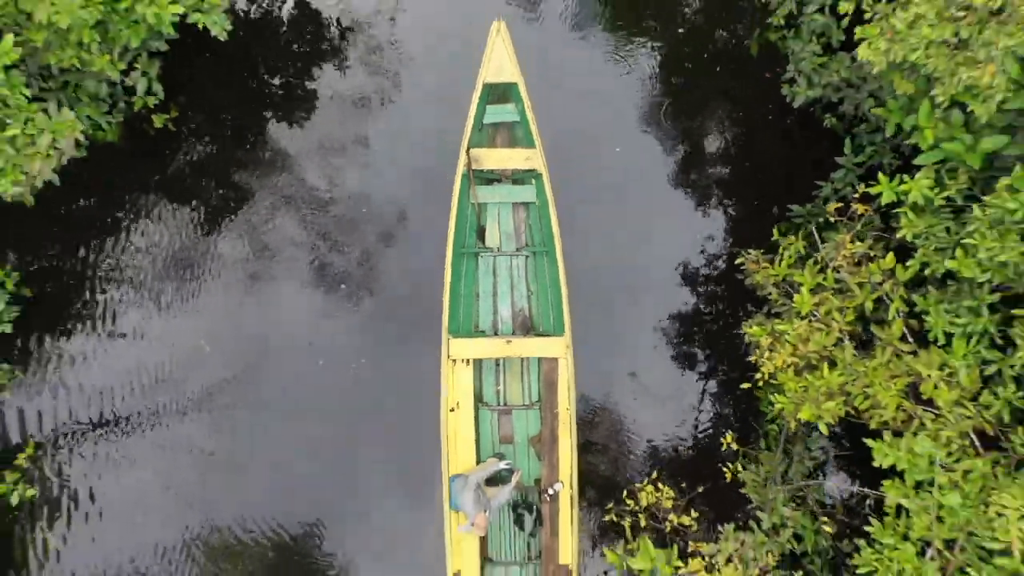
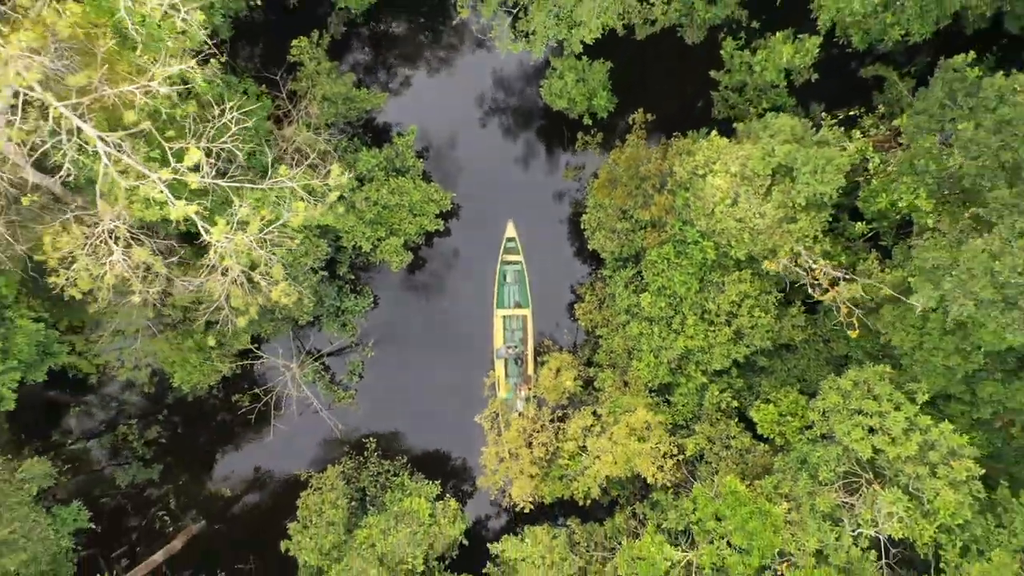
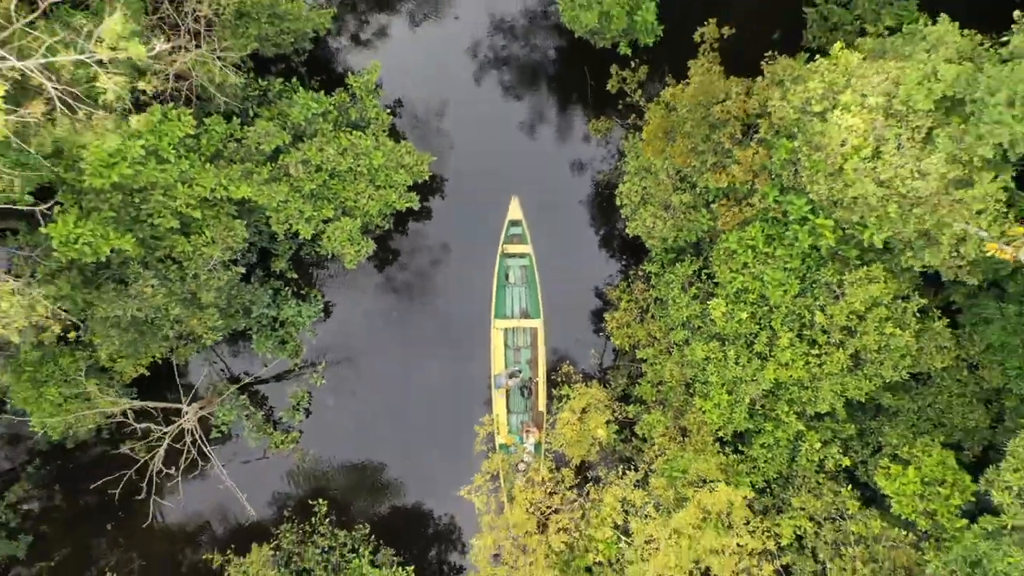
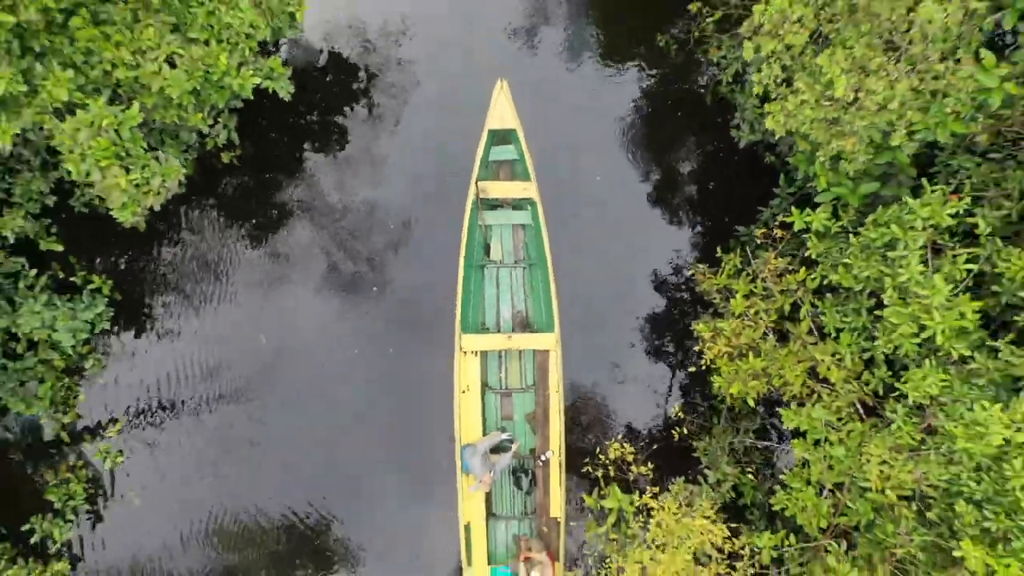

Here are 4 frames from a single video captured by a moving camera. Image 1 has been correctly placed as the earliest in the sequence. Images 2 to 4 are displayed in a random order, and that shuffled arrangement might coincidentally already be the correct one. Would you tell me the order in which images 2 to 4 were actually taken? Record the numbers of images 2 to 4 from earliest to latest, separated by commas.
4, 3, 2
